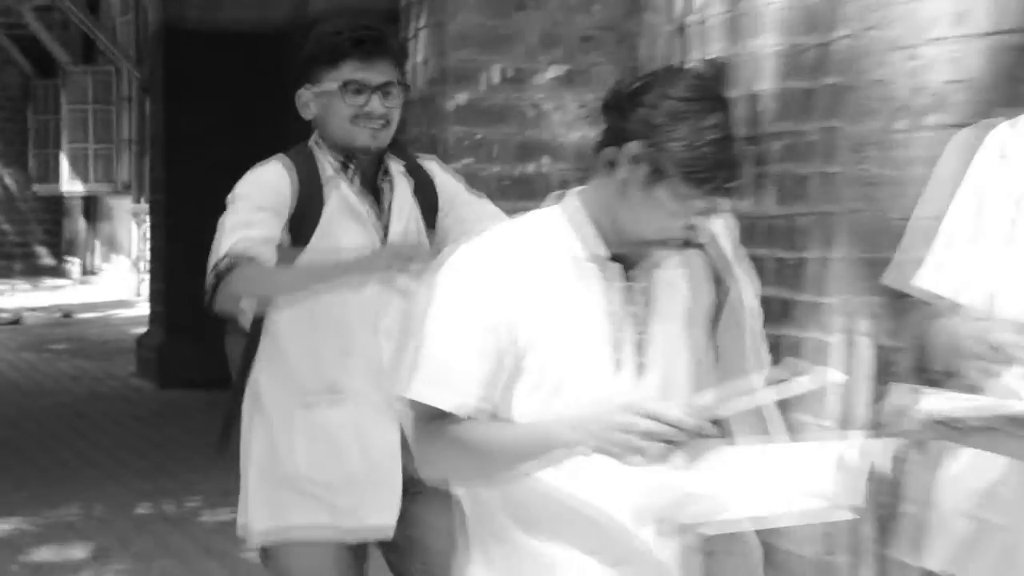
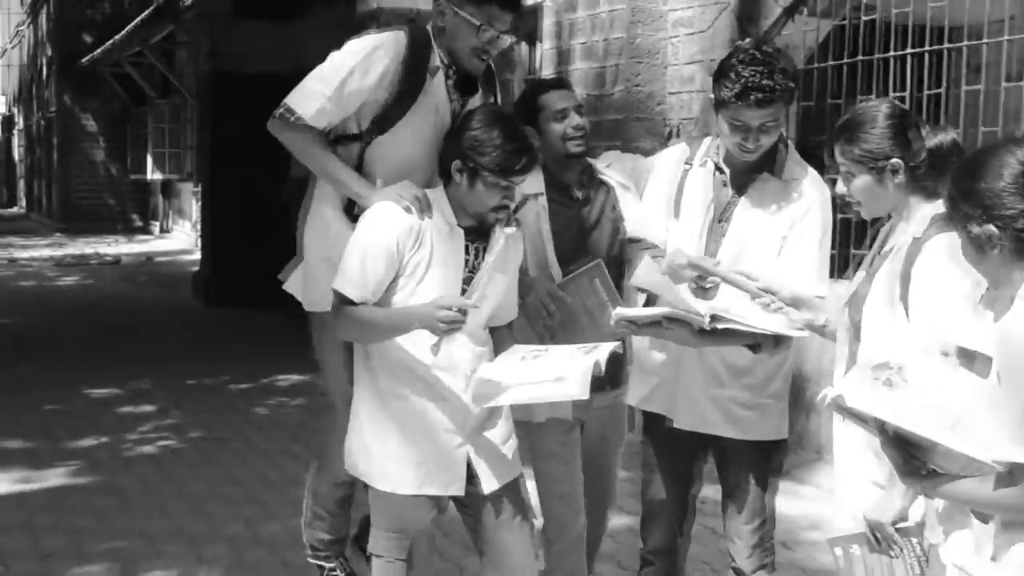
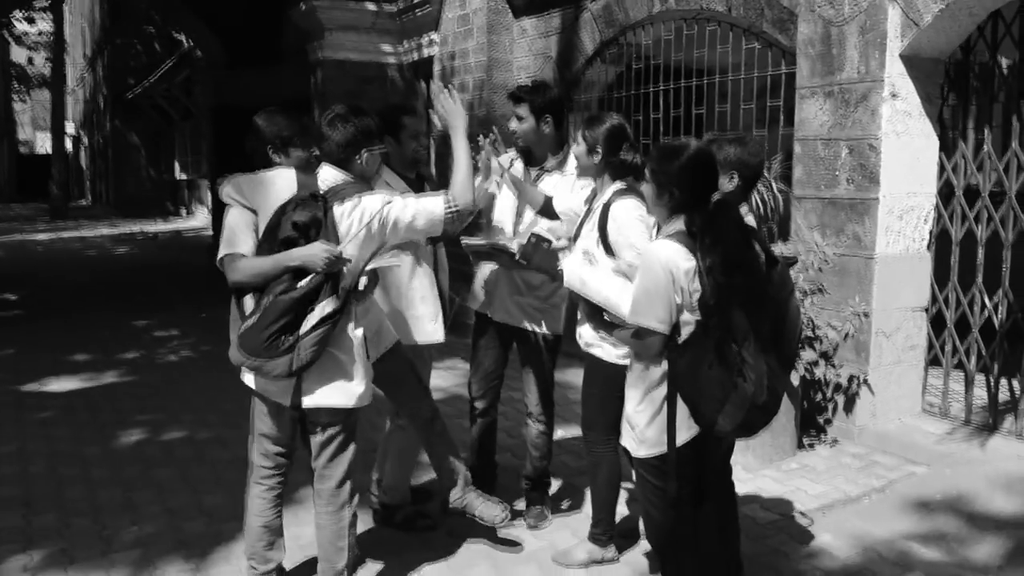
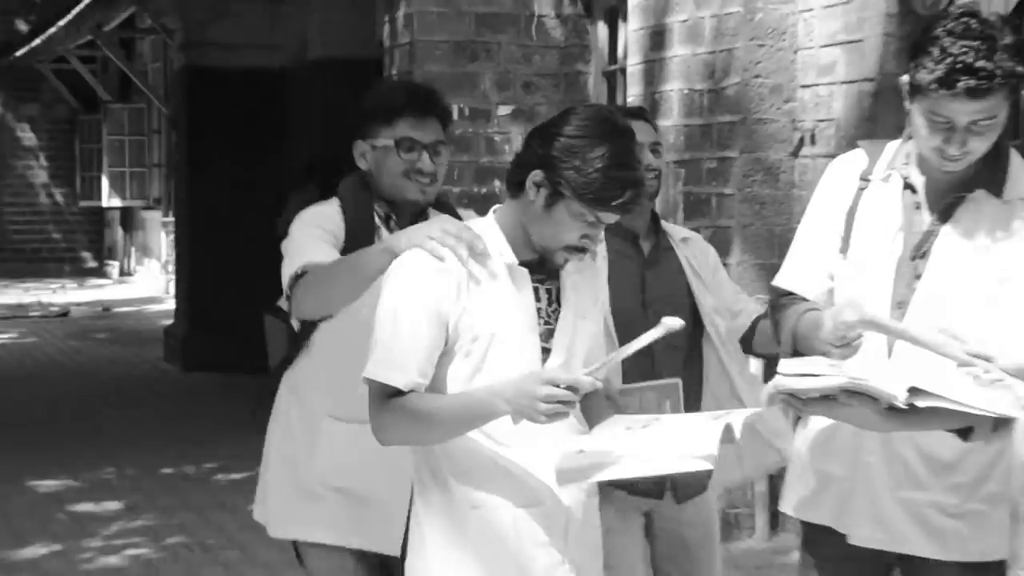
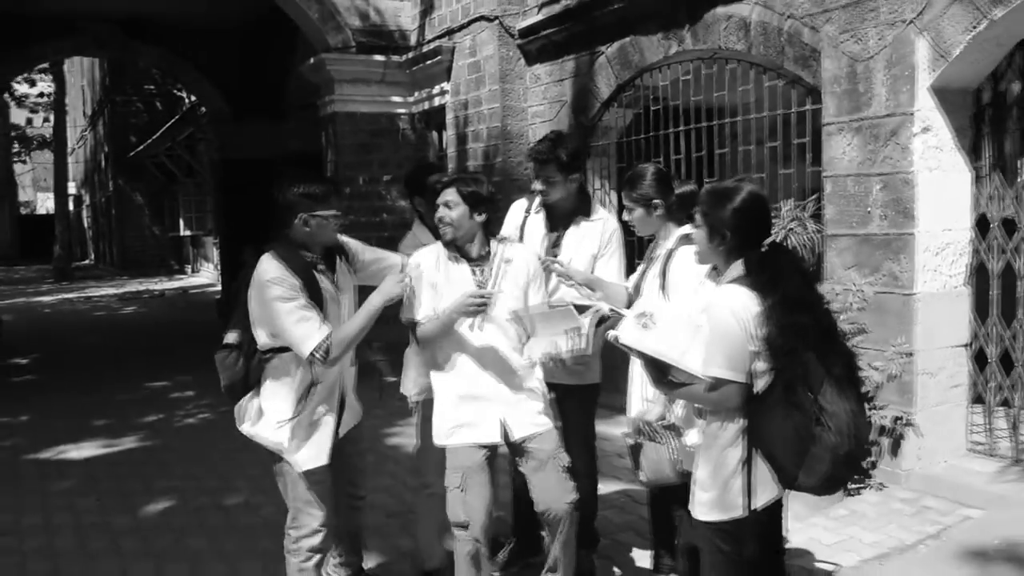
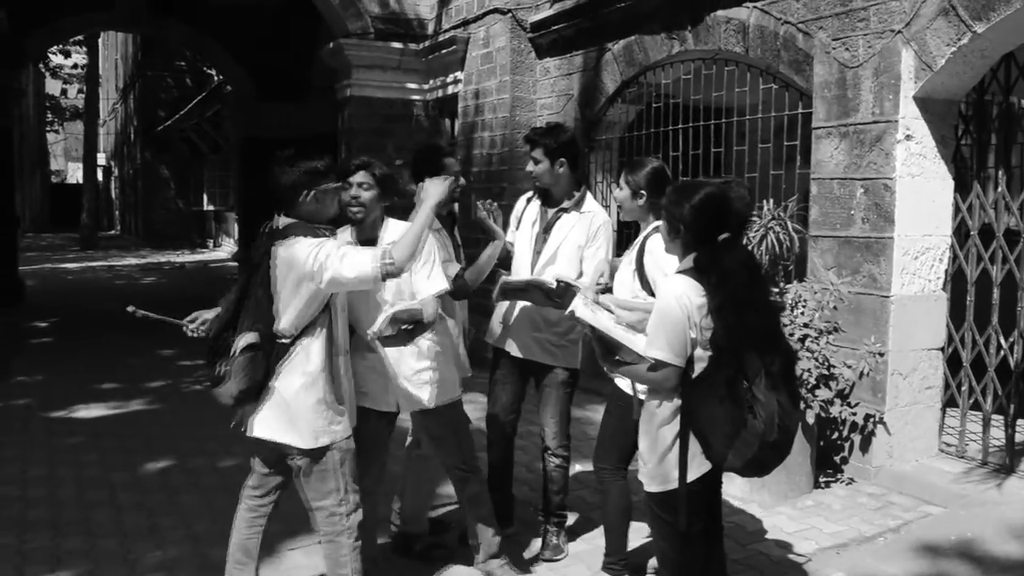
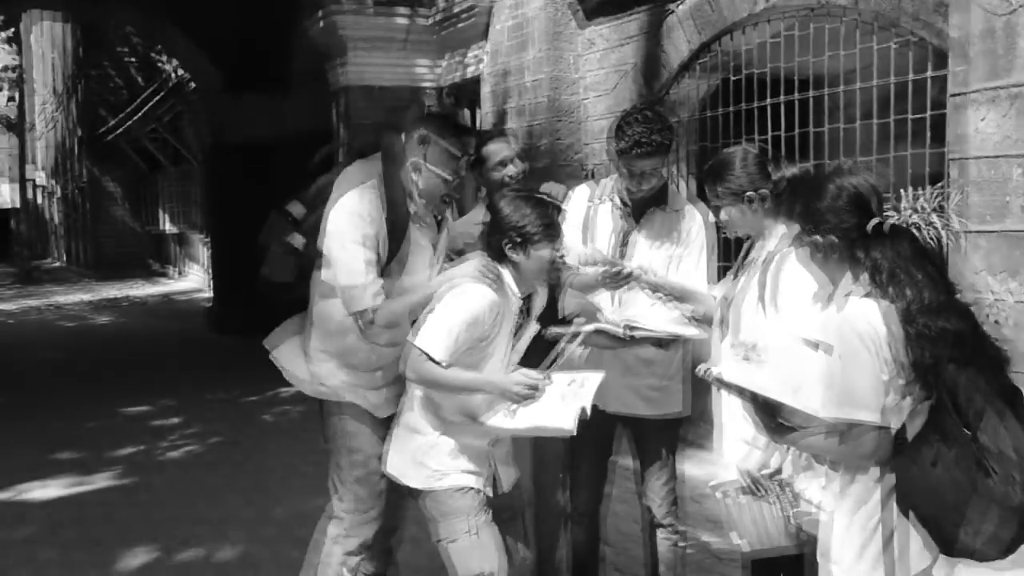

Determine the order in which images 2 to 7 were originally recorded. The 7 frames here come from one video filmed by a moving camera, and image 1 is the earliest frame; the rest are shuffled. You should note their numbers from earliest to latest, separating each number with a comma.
4, 2, 7, 5, 6, 3
